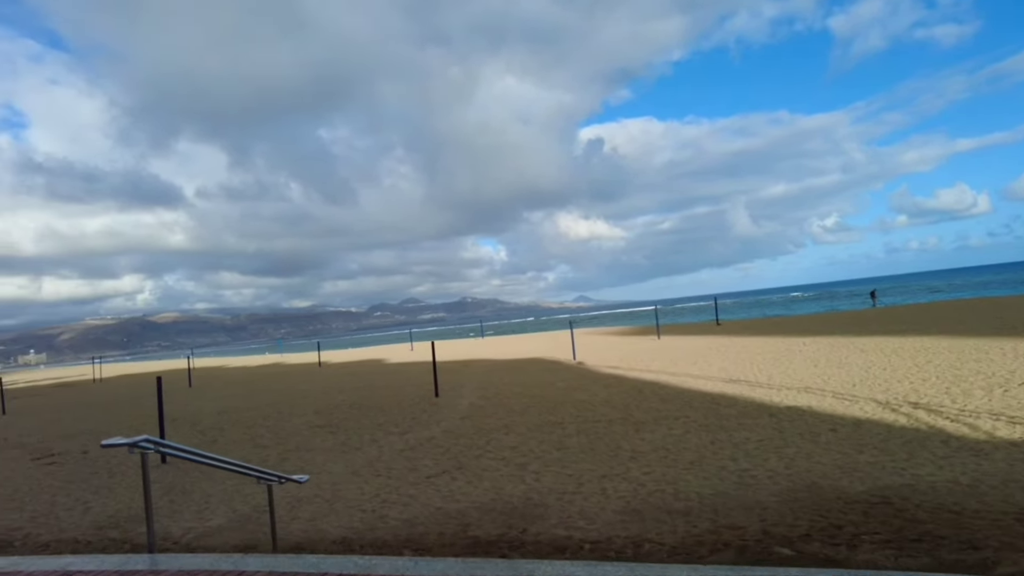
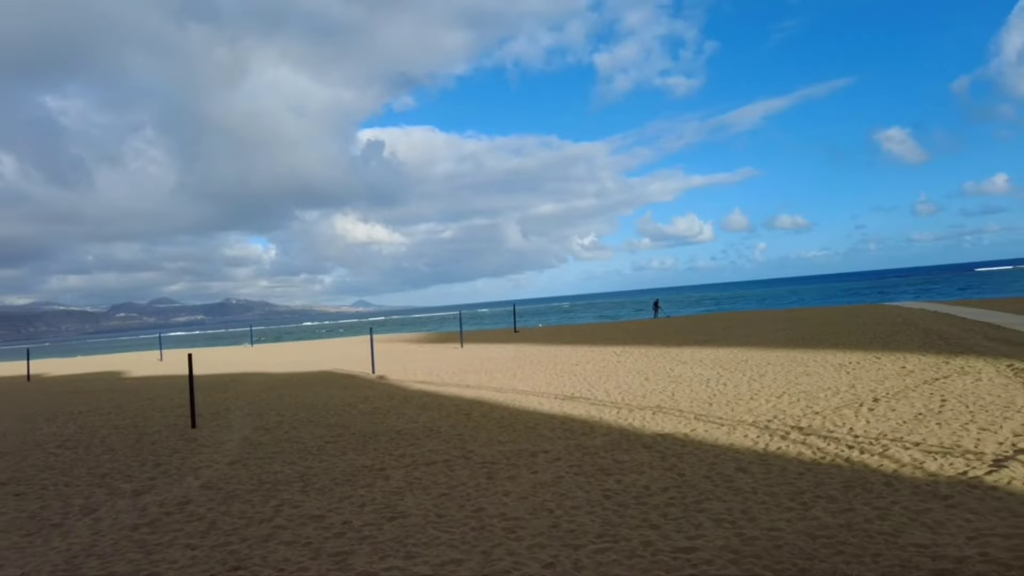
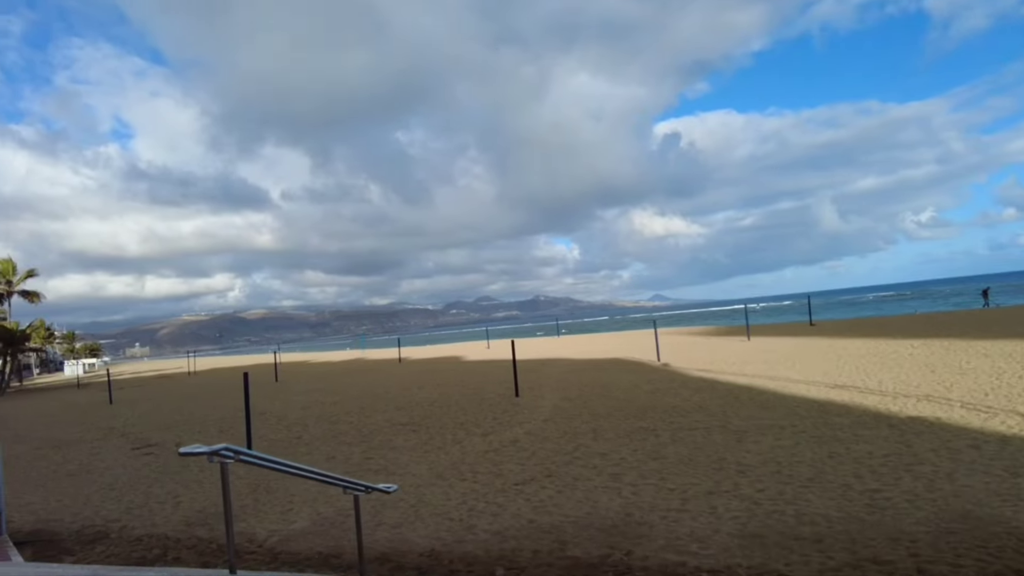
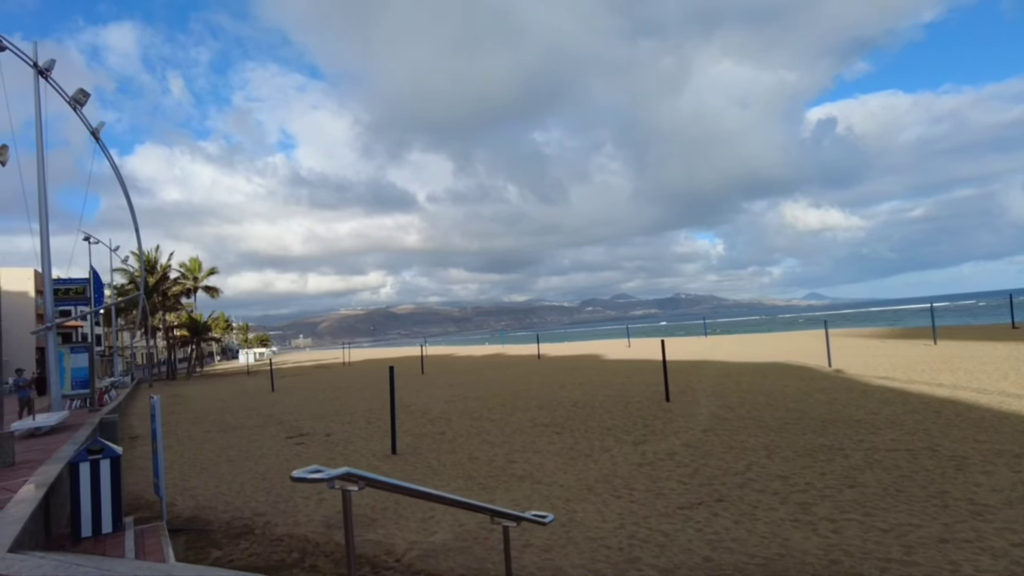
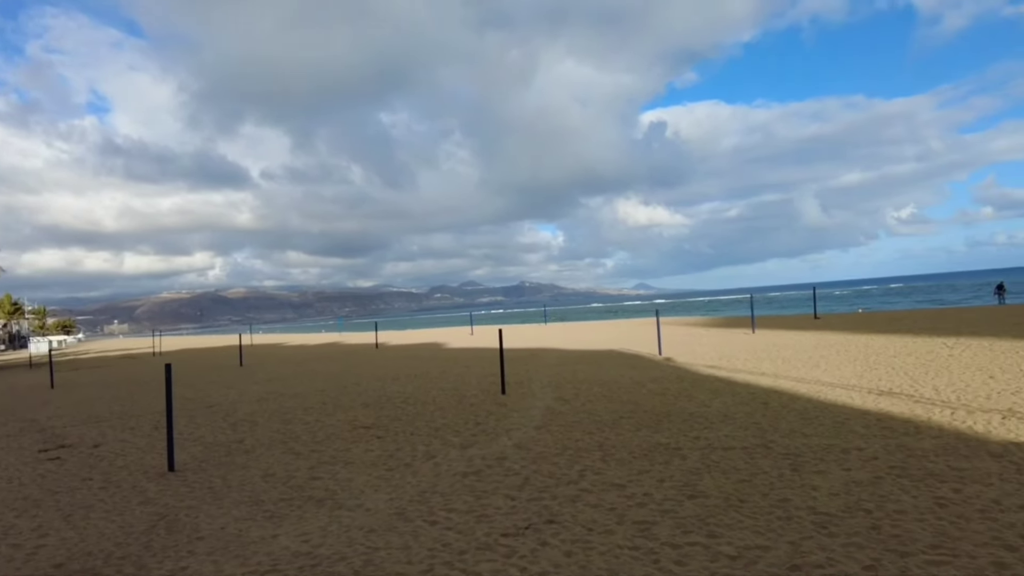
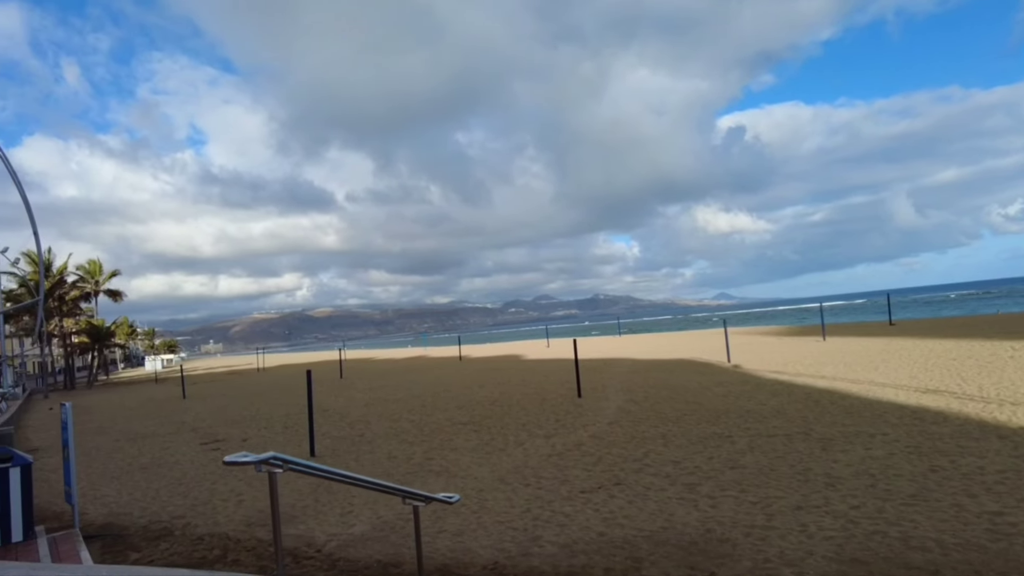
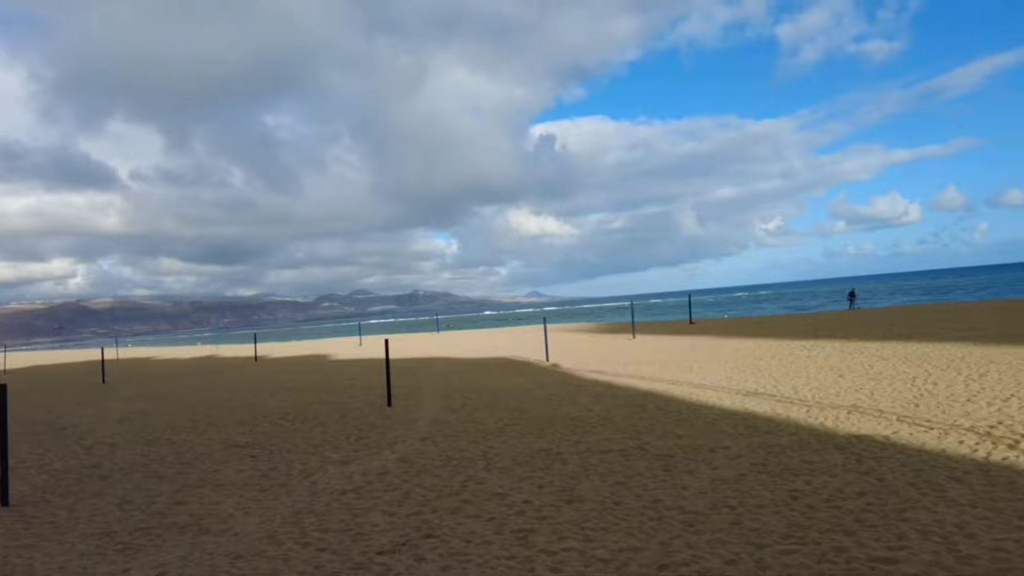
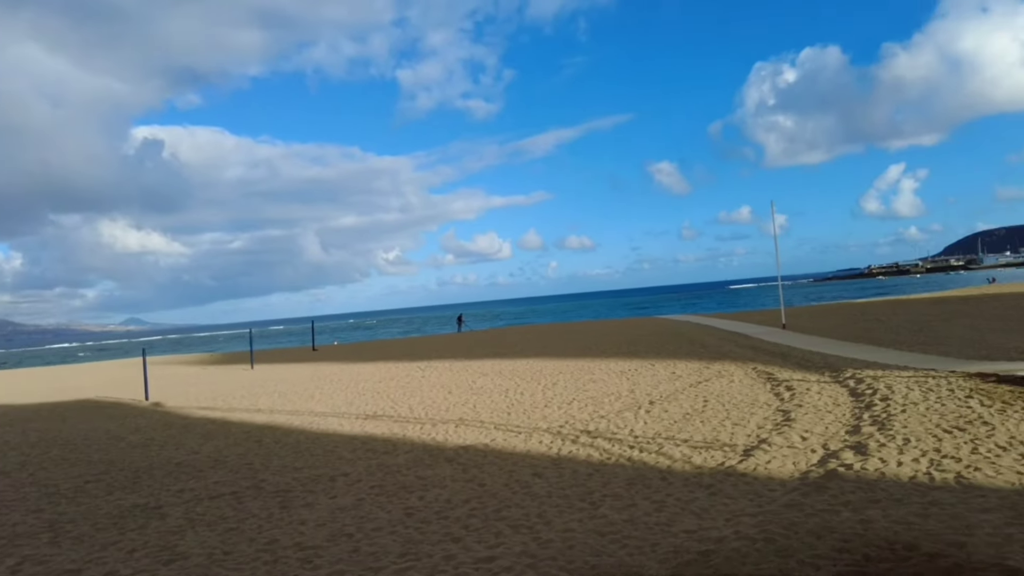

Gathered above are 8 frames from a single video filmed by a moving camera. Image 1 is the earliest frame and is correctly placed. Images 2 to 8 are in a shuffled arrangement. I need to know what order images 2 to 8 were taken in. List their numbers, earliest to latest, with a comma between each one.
3, 6, 4, 5, 7, 2, 8
